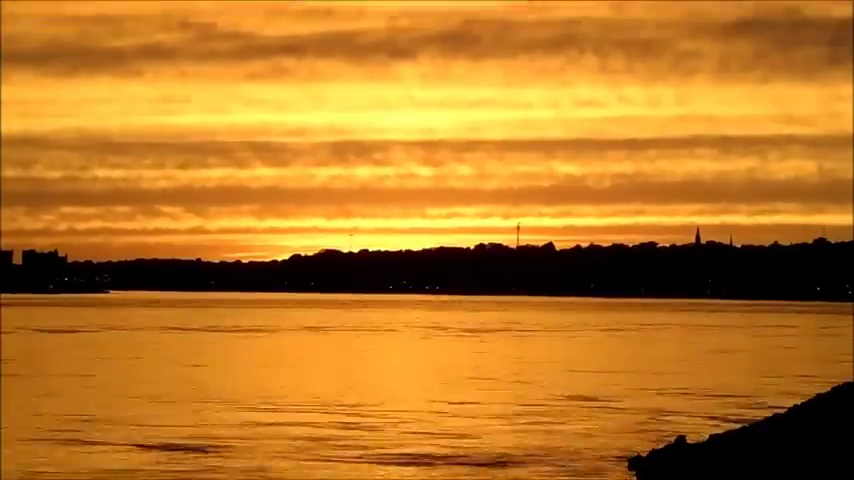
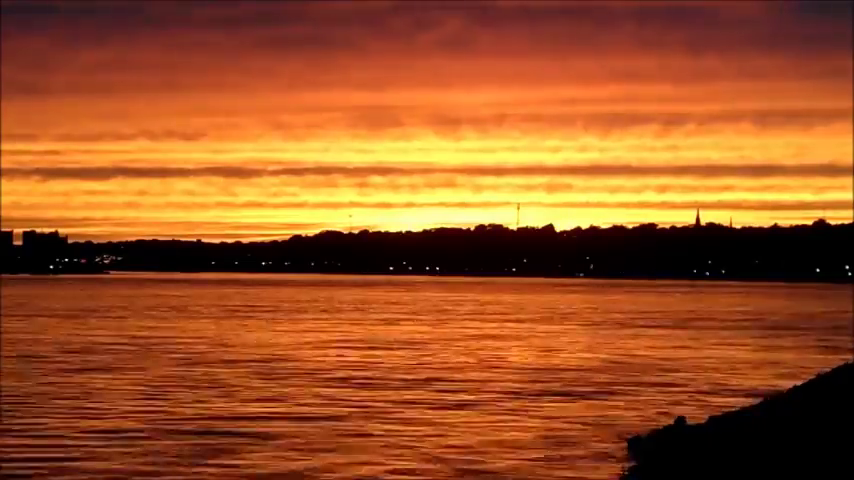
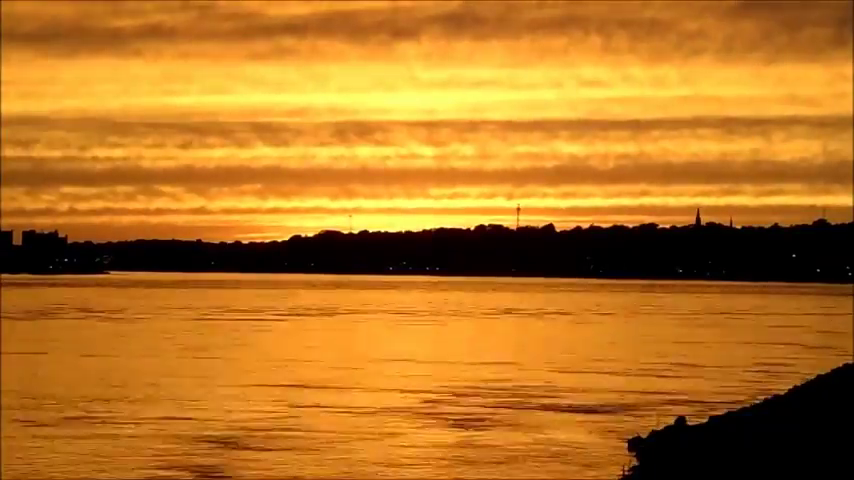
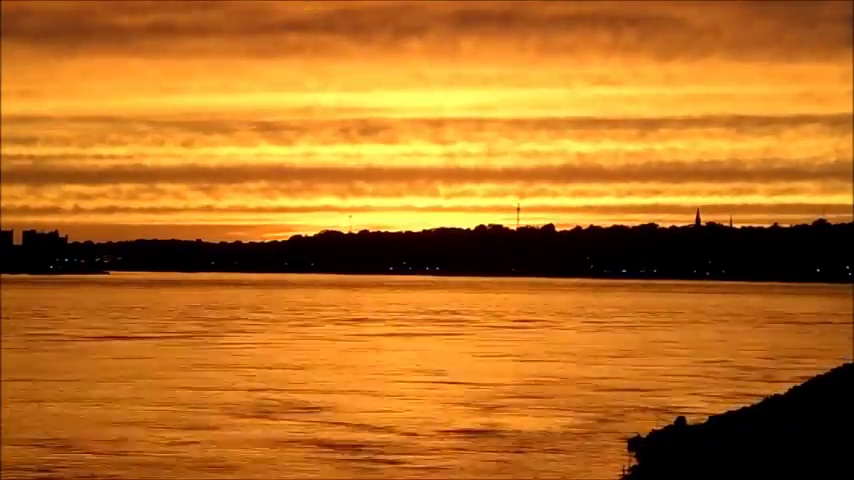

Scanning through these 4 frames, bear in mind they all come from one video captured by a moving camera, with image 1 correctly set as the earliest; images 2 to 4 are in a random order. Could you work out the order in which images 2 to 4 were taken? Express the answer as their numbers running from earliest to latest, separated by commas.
3, 4, 2
